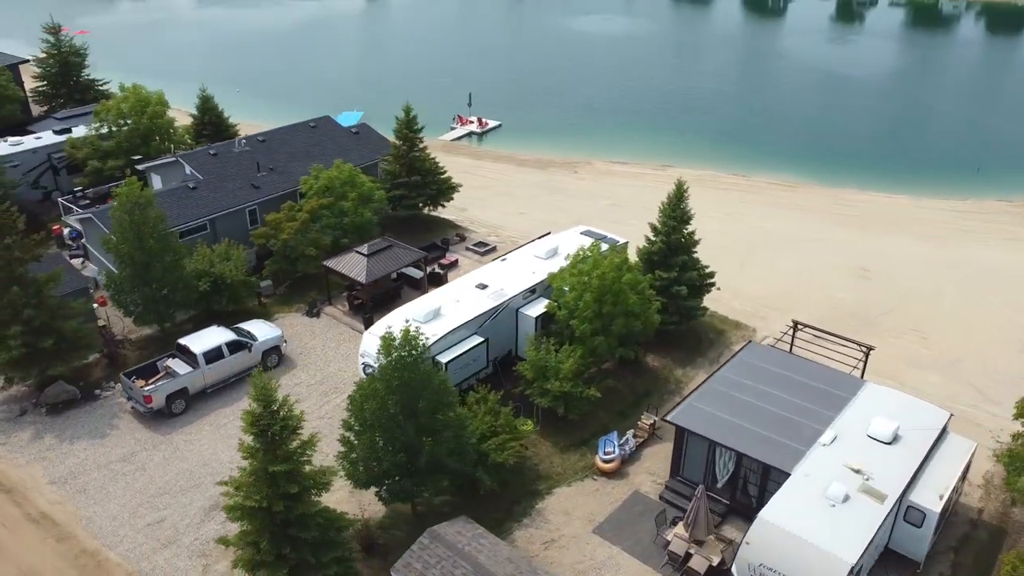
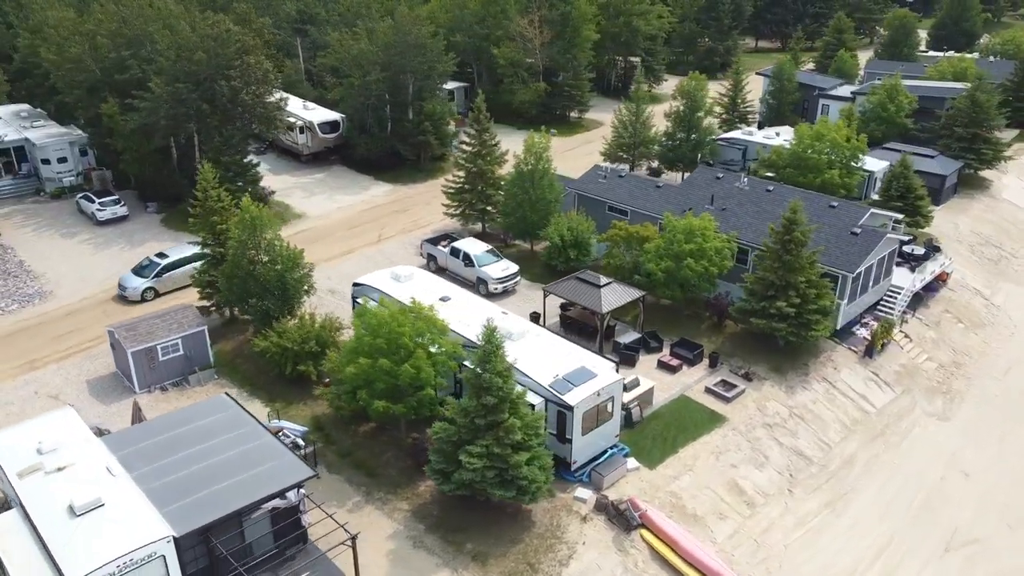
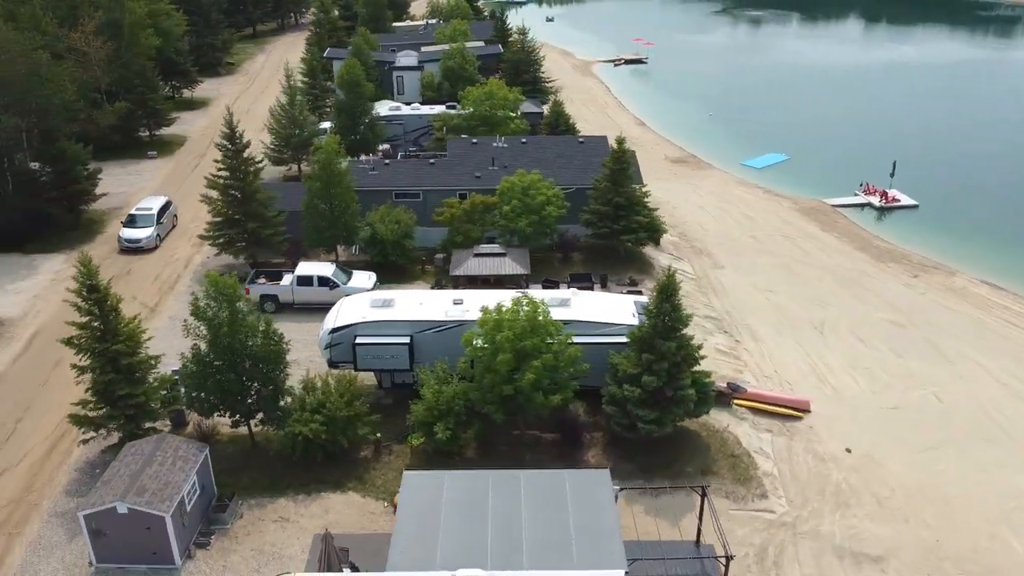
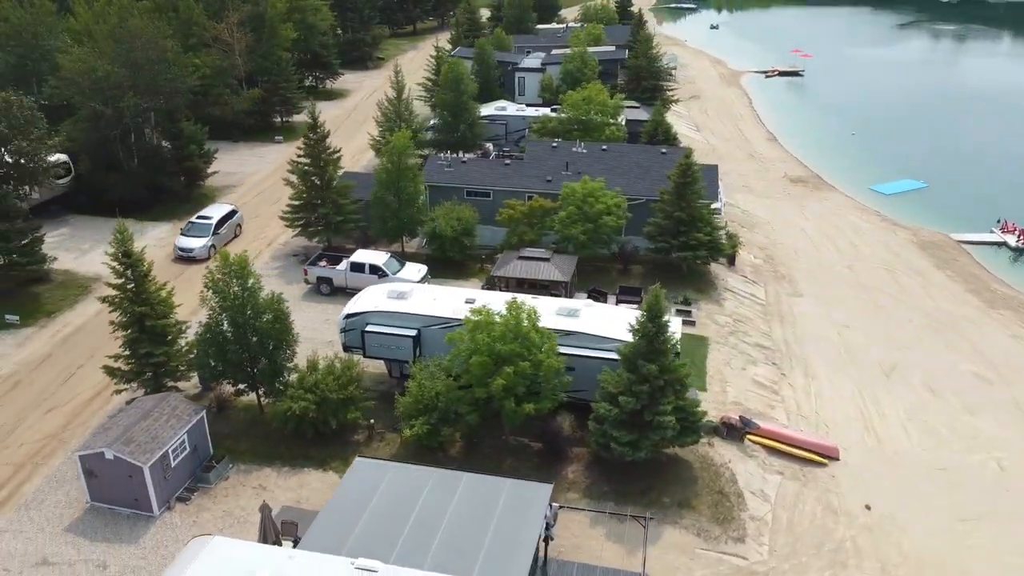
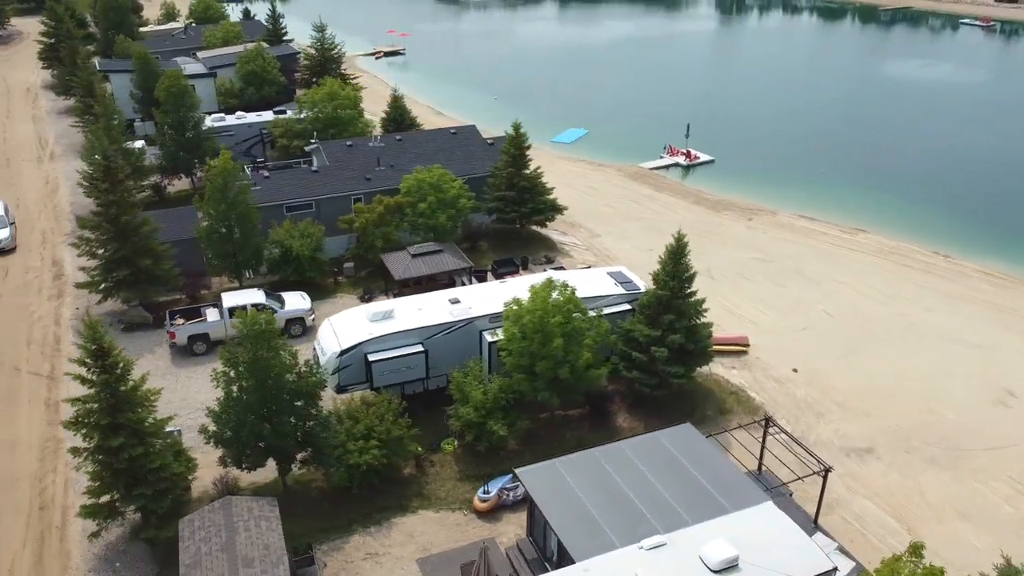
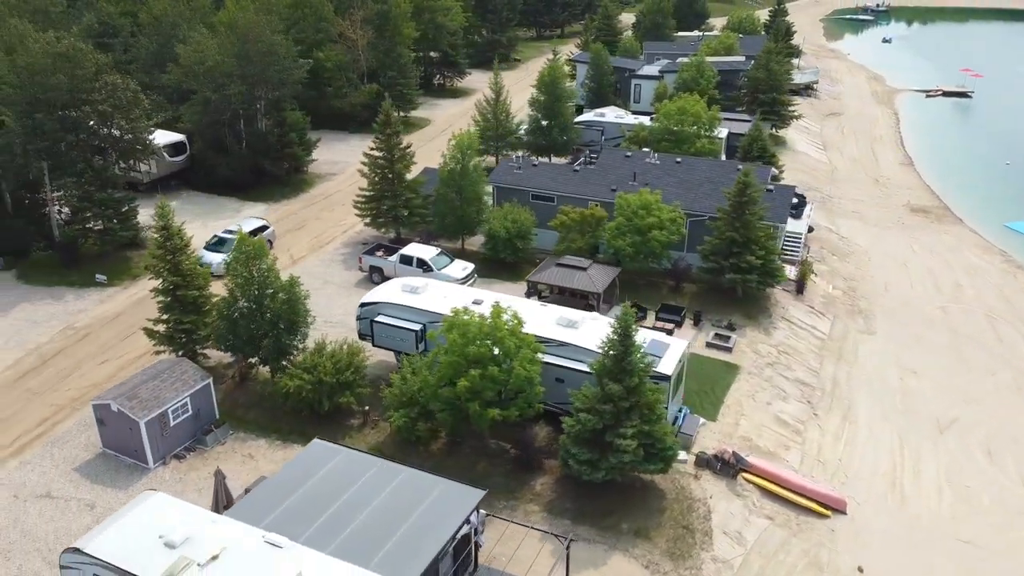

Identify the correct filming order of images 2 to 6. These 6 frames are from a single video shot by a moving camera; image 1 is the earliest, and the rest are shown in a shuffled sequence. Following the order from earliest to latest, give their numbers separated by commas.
5, 3, 4, 6, 2
